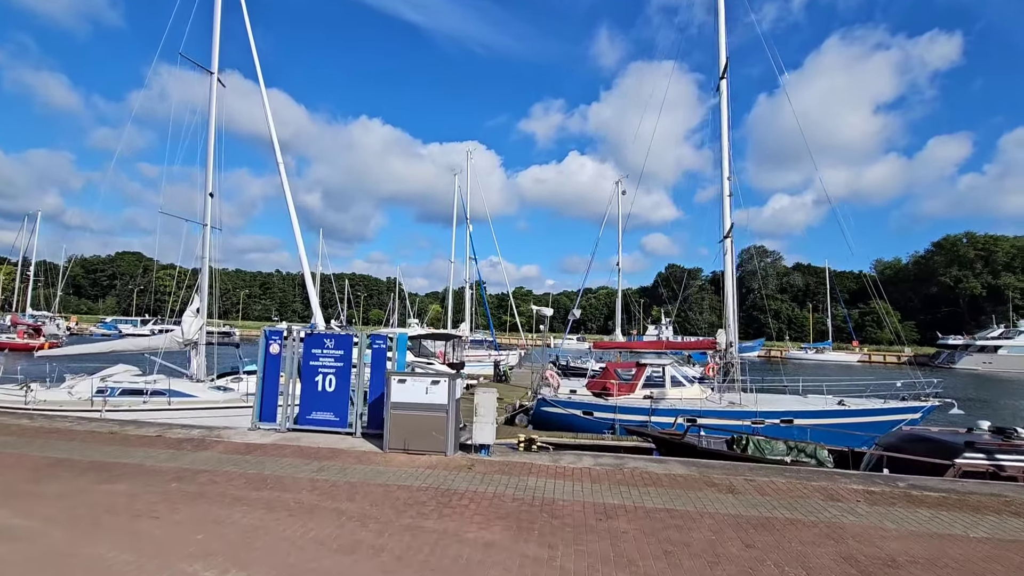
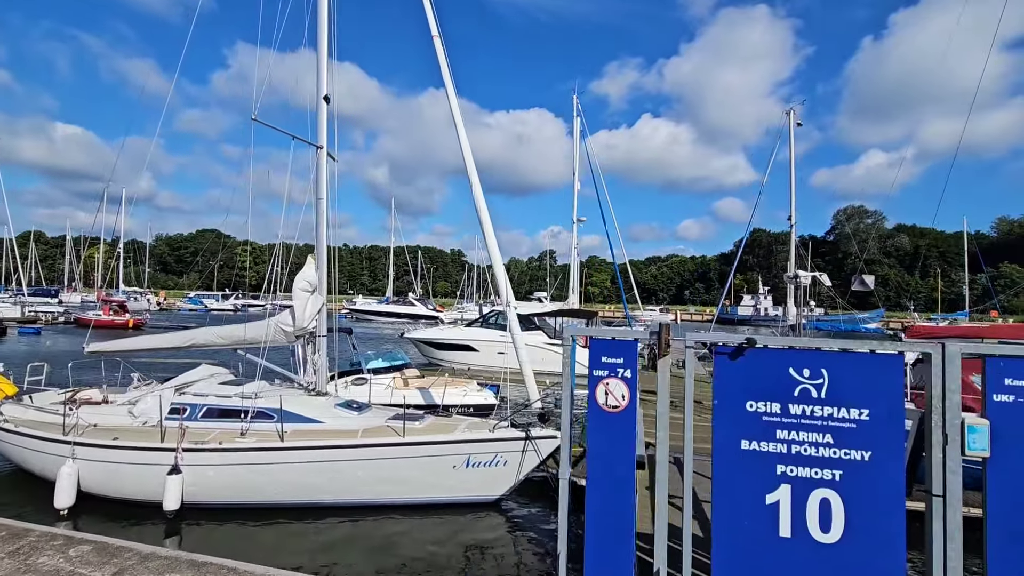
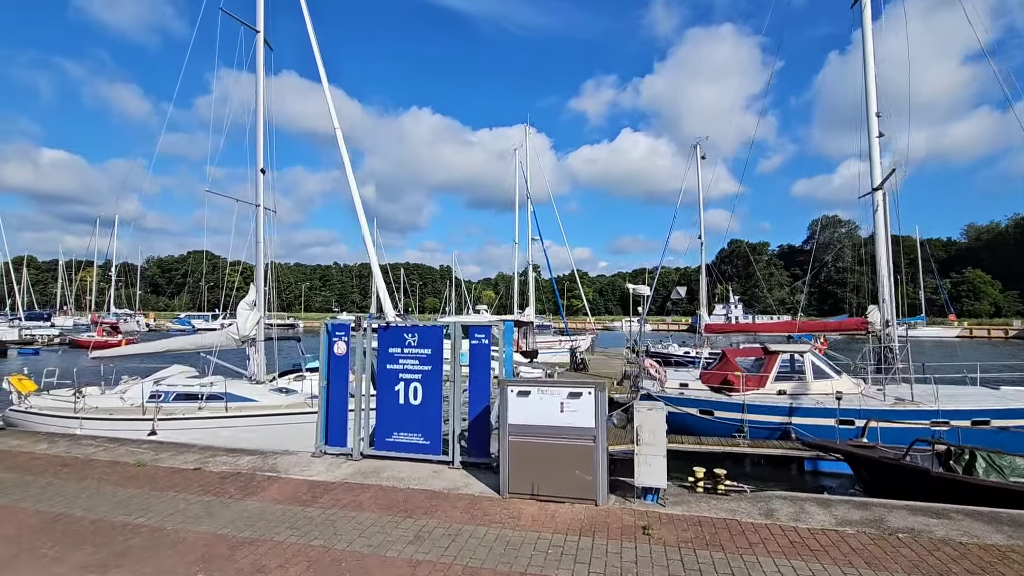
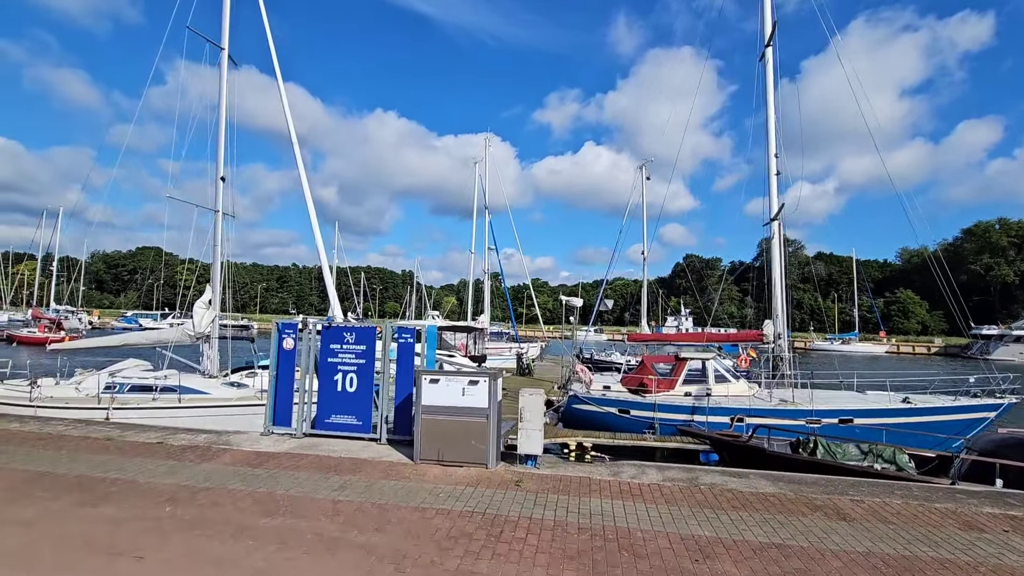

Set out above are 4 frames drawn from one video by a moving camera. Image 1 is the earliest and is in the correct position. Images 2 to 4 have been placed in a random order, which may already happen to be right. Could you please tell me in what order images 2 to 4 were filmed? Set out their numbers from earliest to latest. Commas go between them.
4, 3, 2
